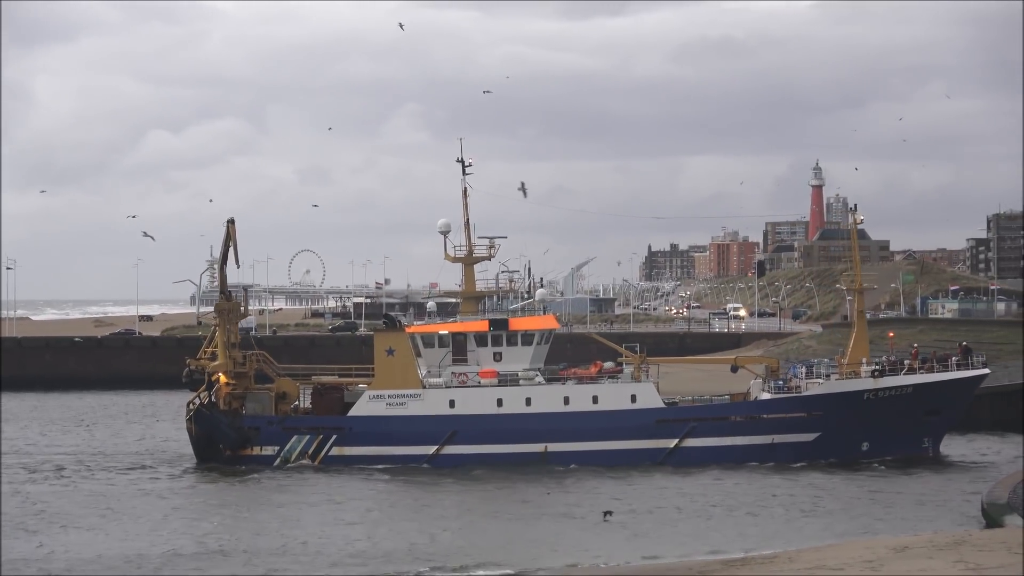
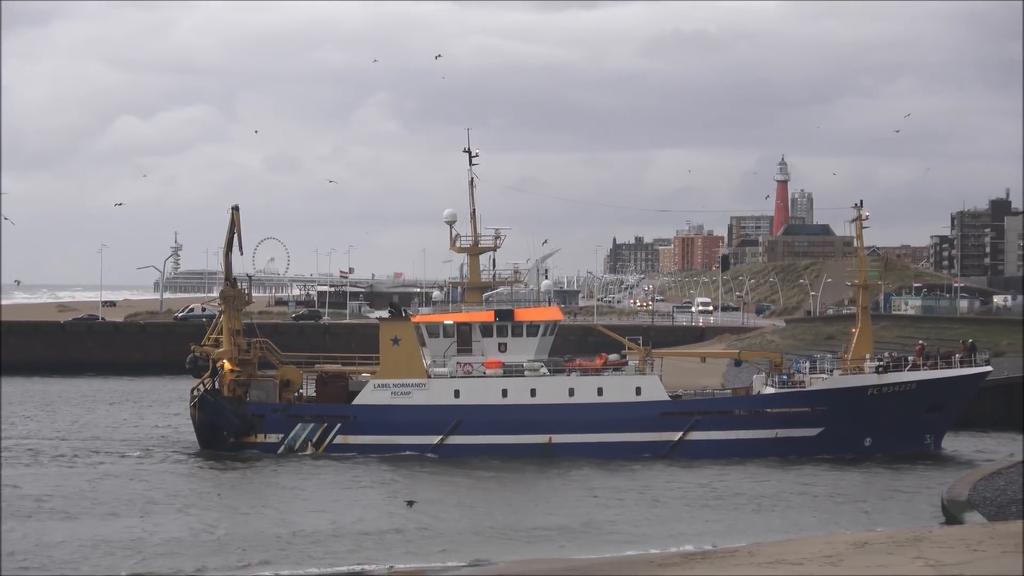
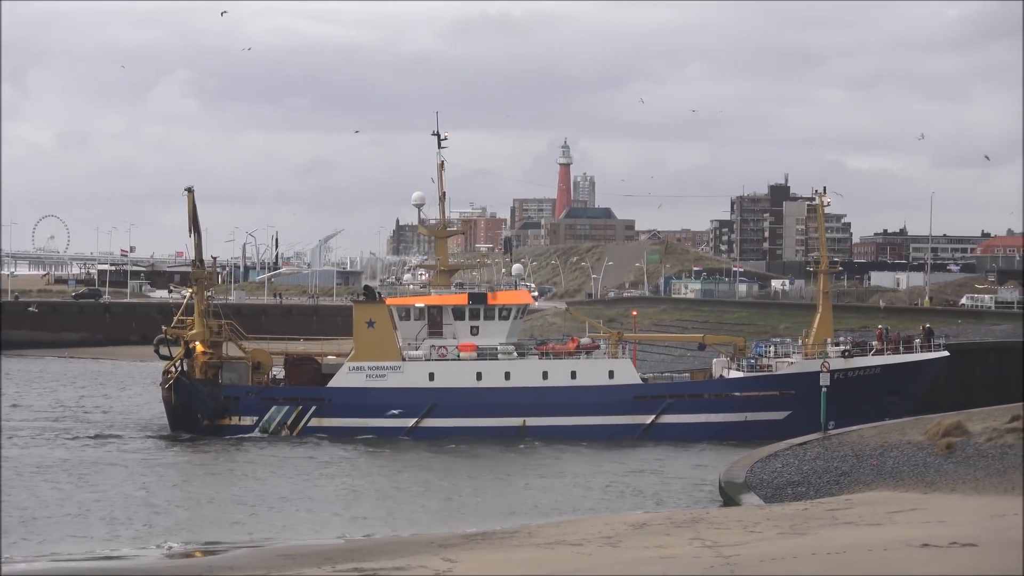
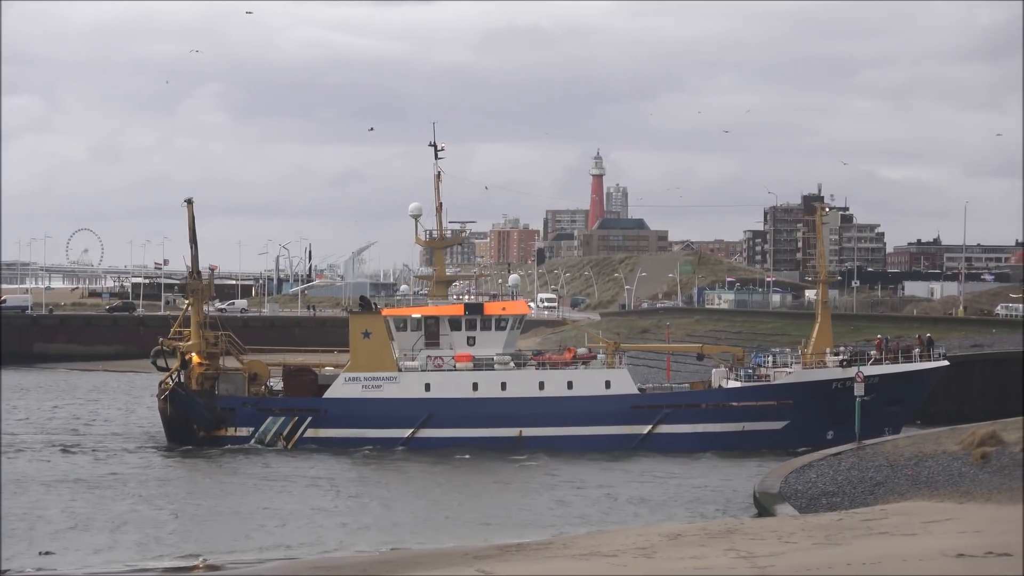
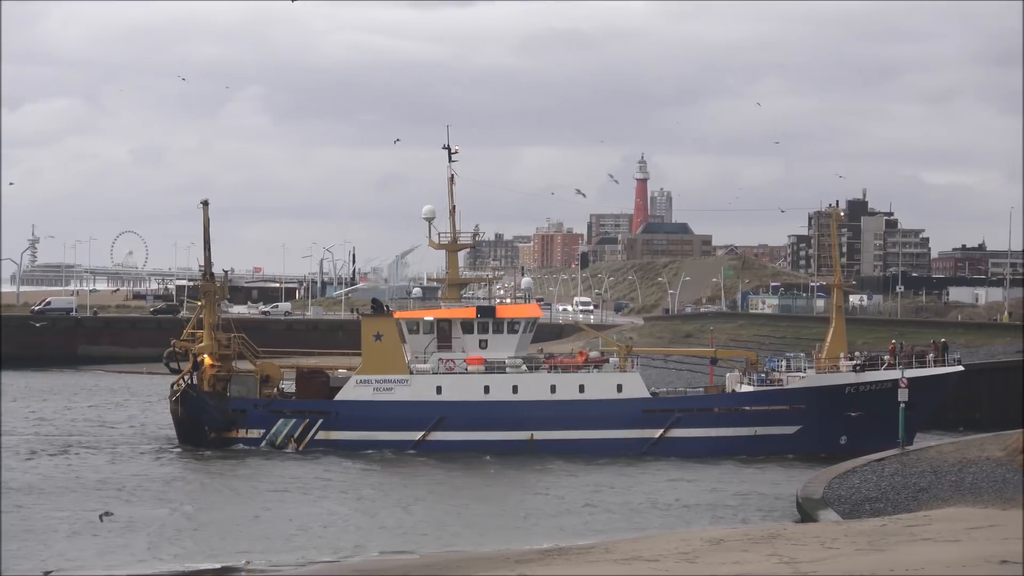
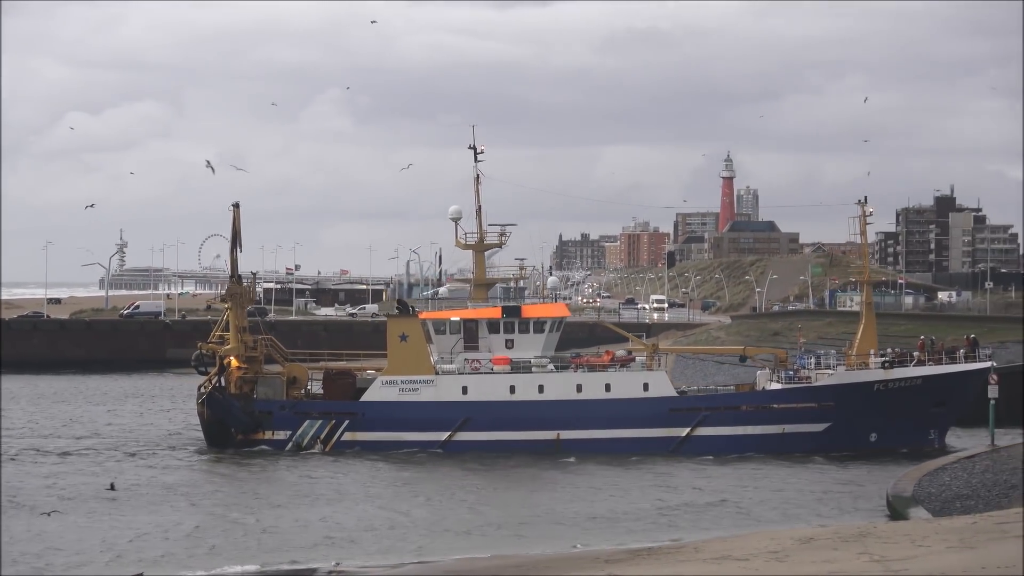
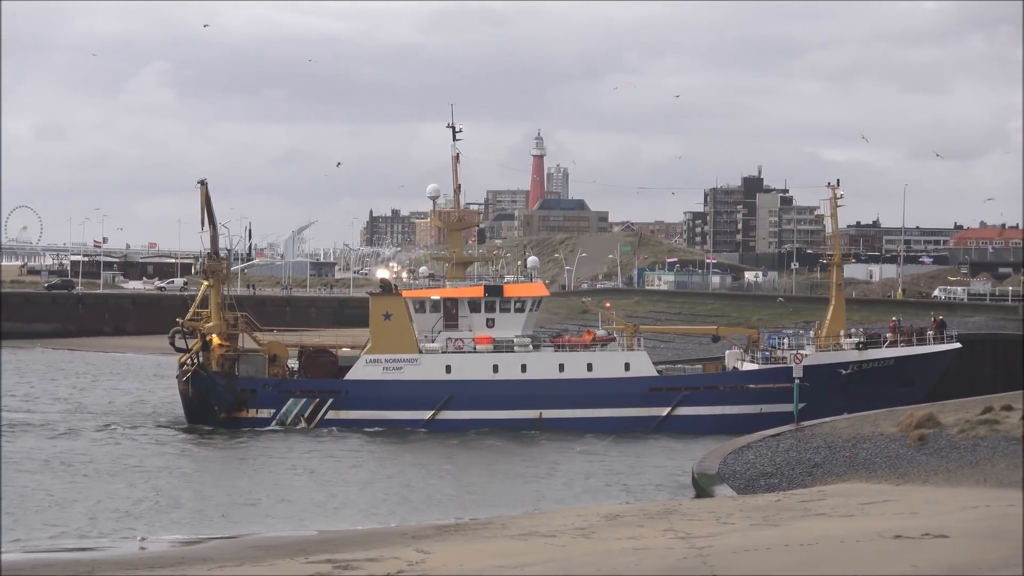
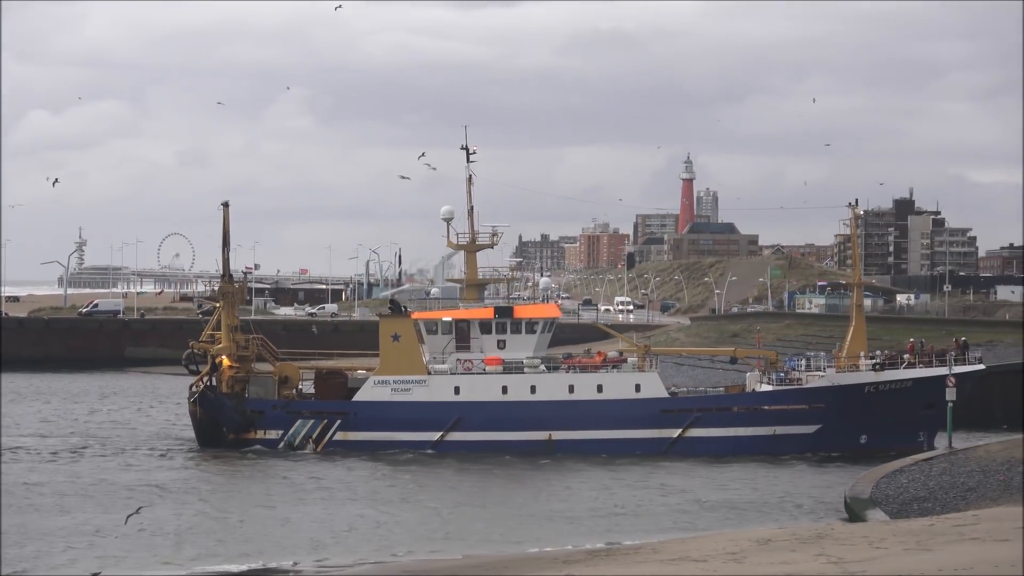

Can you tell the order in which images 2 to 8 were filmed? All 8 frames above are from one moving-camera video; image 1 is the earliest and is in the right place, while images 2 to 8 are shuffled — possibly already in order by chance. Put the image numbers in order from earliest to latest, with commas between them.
2, 6, 8, 5, 4, 3, 7
